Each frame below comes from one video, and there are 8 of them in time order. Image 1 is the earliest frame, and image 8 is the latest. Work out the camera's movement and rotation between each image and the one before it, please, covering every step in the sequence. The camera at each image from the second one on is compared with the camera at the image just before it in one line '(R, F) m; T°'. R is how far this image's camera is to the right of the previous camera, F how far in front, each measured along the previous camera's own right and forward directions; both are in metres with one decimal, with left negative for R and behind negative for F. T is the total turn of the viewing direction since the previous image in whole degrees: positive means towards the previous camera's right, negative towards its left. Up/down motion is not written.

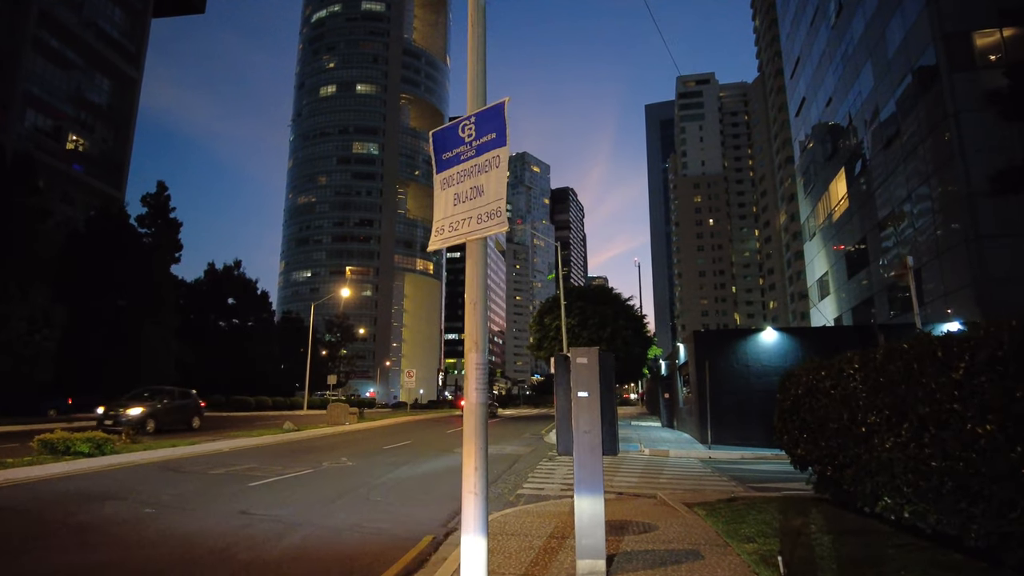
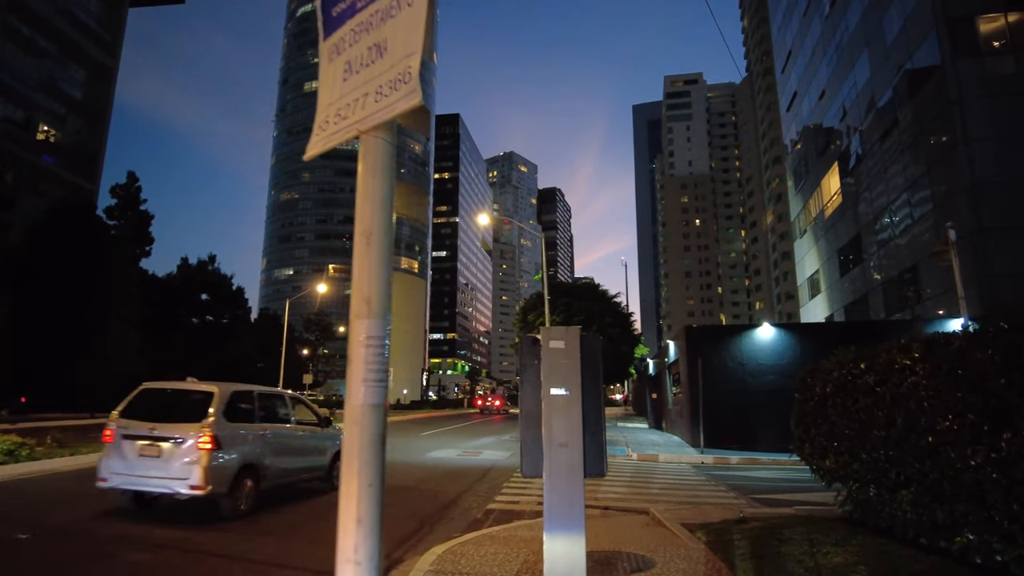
(+0.2, +1.4) m; +1°
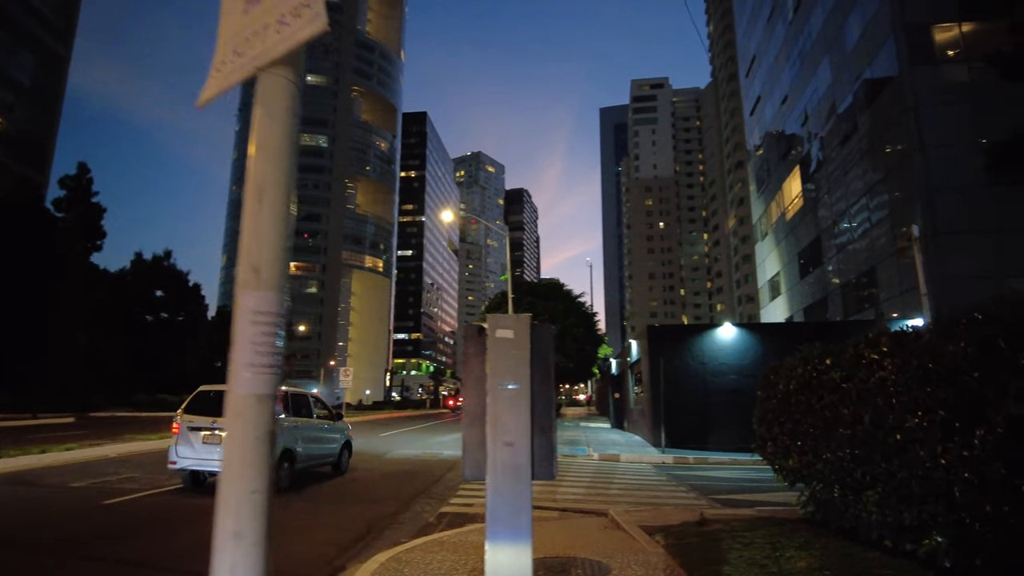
(+0.1, +0.3) m; +3°
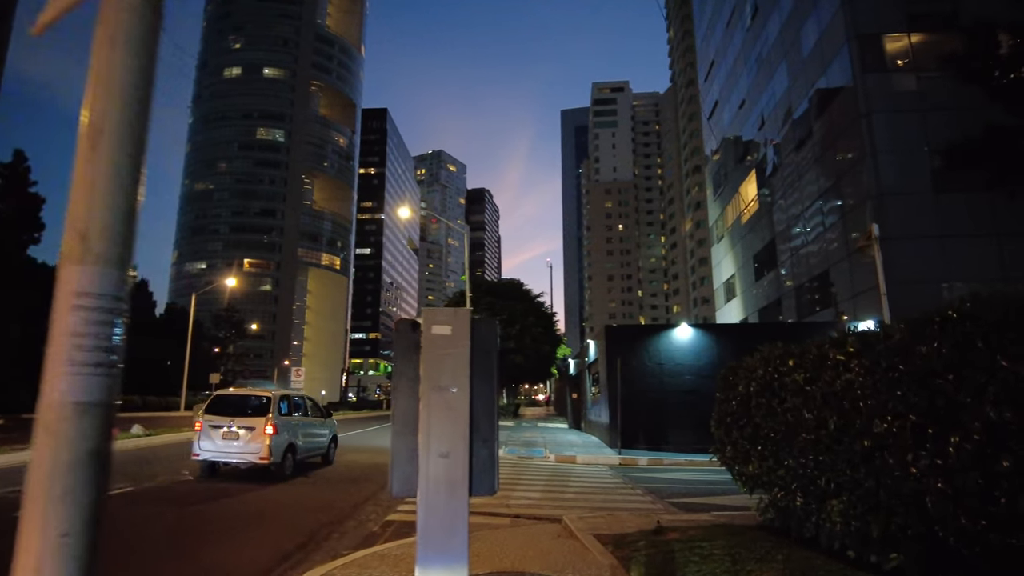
(+0.1, +0.4) m; +3°
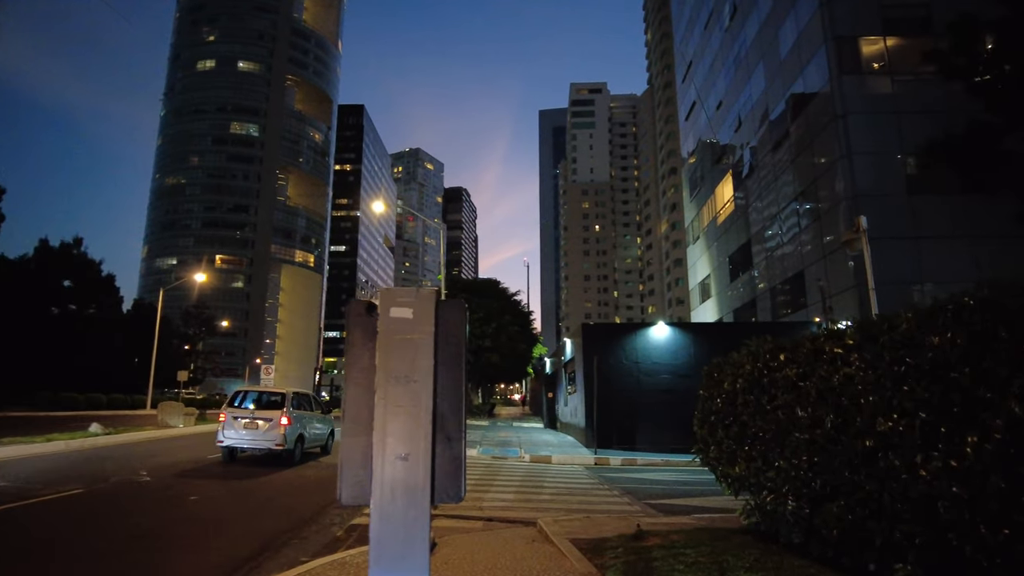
(0.0, +0.4) m; +2°
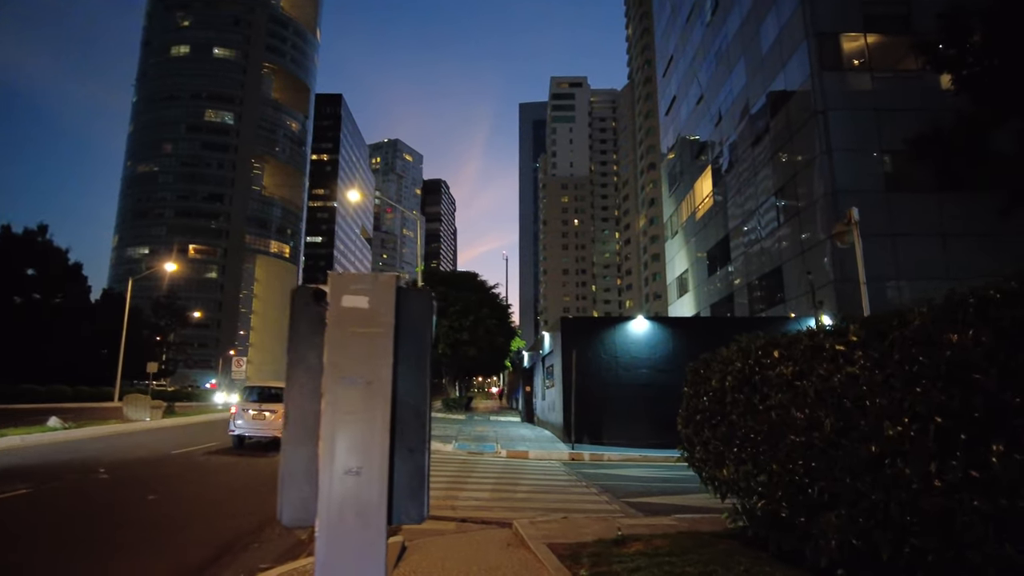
(0.0, +0.3) m; +2°
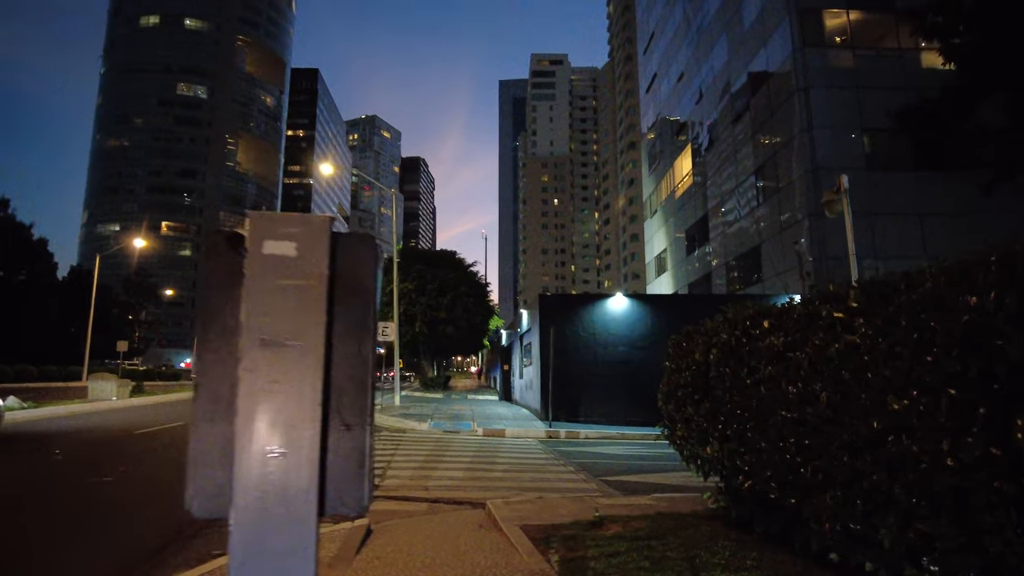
(+0.1, +0.4) m; +2°
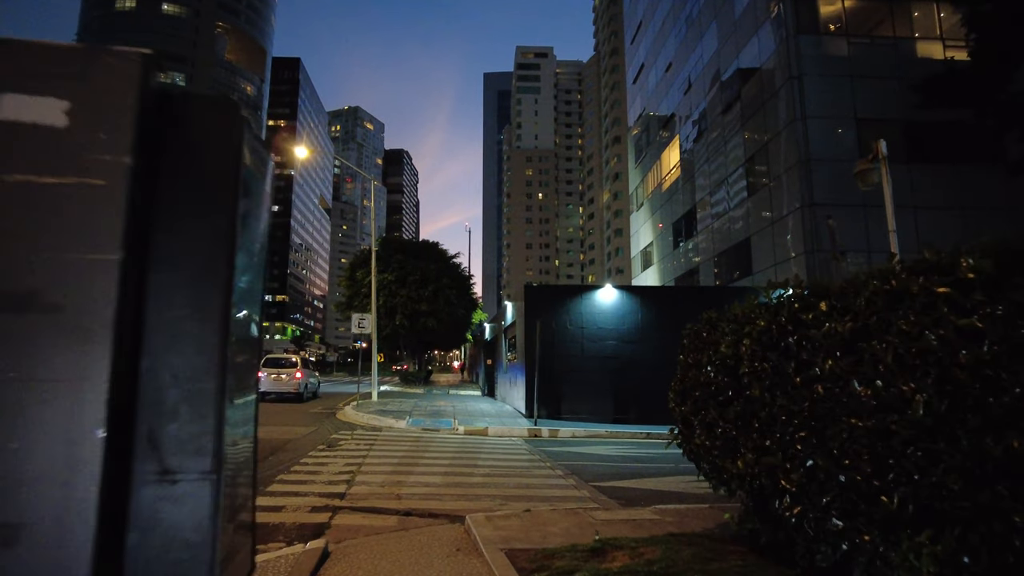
(0.0, +0.9) m; +1°
